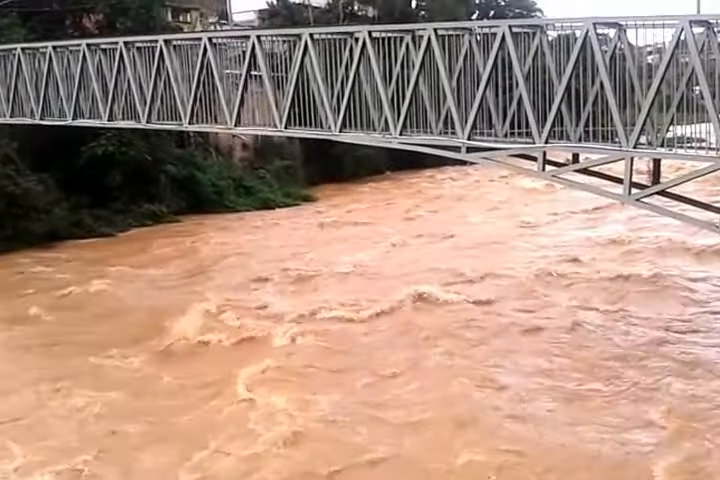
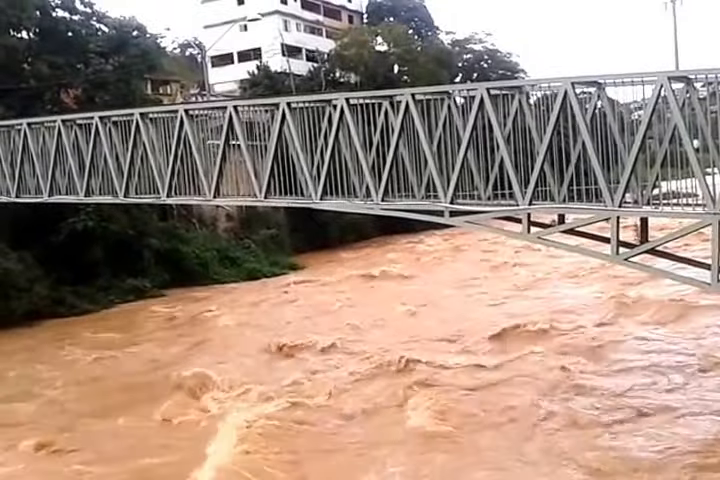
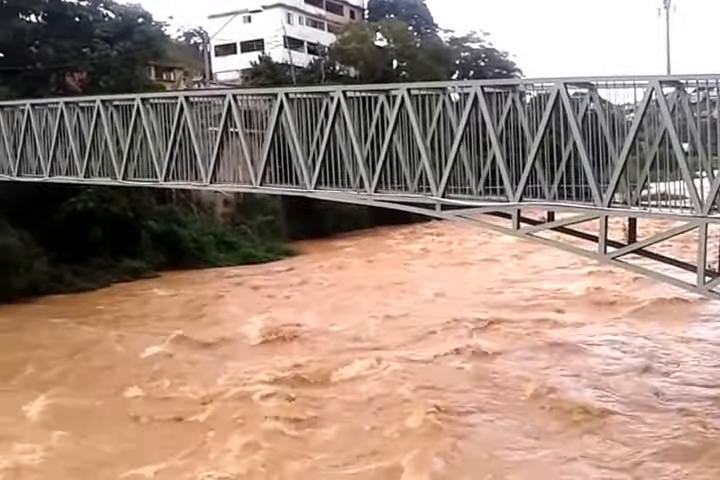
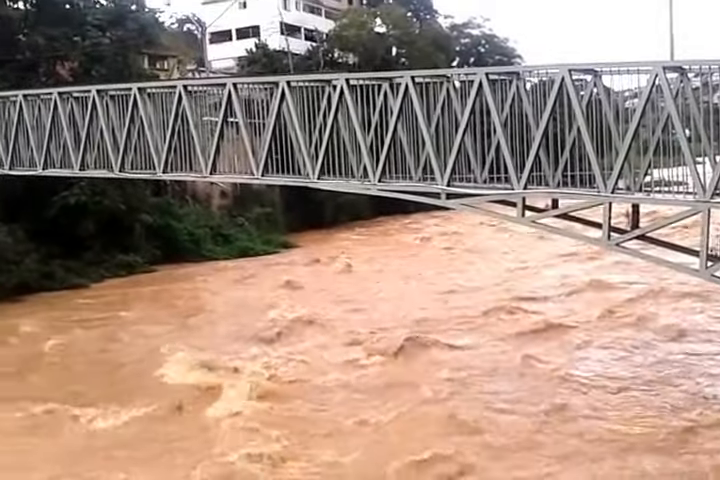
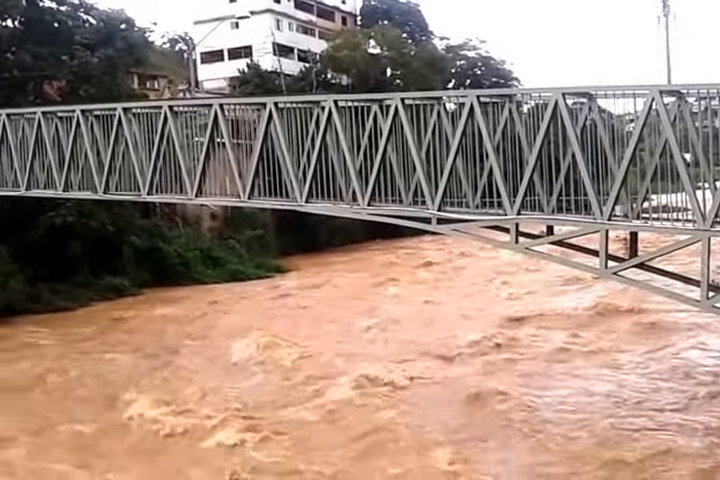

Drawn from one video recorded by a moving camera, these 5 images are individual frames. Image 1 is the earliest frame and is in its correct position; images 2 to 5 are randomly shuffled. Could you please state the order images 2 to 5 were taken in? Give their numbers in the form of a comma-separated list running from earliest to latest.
4, 2, 5, 3
